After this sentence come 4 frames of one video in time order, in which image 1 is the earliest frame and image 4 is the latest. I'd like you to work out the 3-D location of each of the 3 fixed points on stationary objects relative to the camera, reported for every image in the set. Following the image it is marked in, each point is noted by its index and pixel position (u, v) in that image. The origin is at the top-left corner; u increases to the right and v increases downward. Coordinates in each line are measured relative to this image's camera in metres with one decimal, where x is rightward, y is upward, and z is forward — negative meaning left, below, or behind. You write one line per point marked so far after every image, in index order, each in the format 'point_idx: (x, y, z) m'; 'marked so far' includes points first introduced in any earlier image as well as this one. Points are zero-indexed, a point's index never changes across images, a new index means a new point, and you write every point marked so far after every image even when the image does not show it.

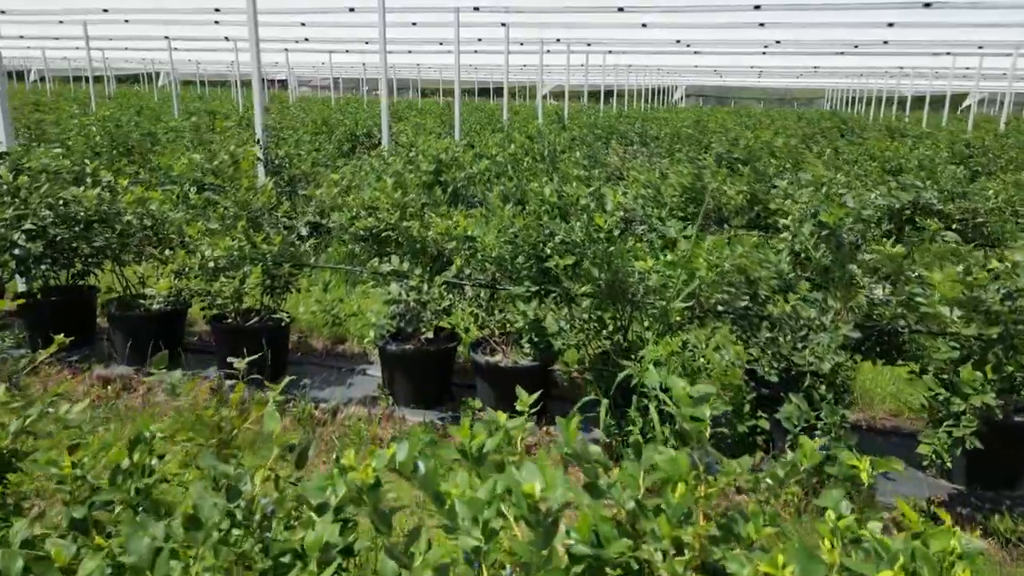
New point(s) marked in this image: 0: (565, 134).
0: (+0.8, +2.5, +12.7) m
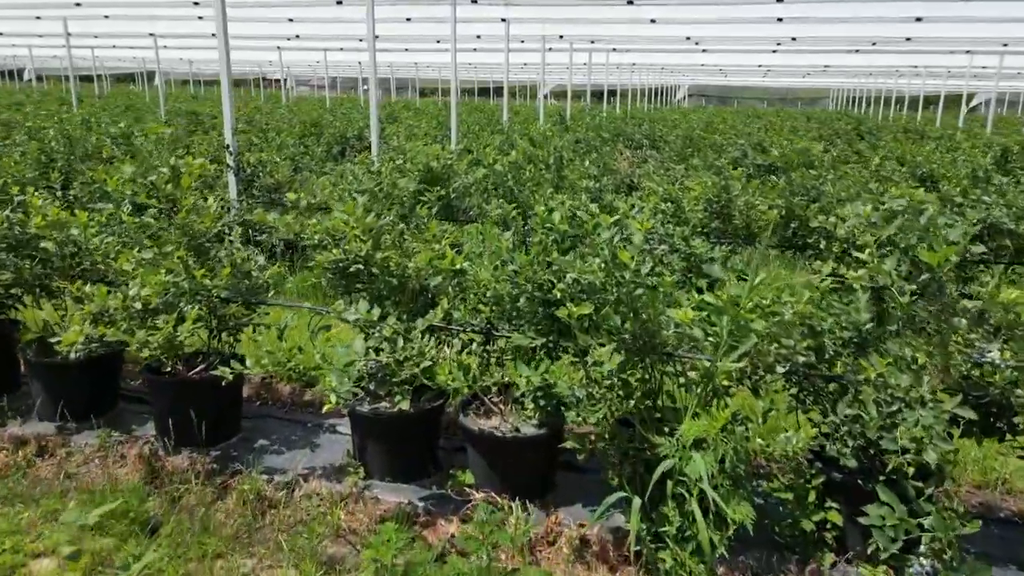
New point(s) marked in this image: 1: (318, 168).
0: (+0.8, +2.3, +11.9) m
1: (-2.4, +1.5, +9.8) m
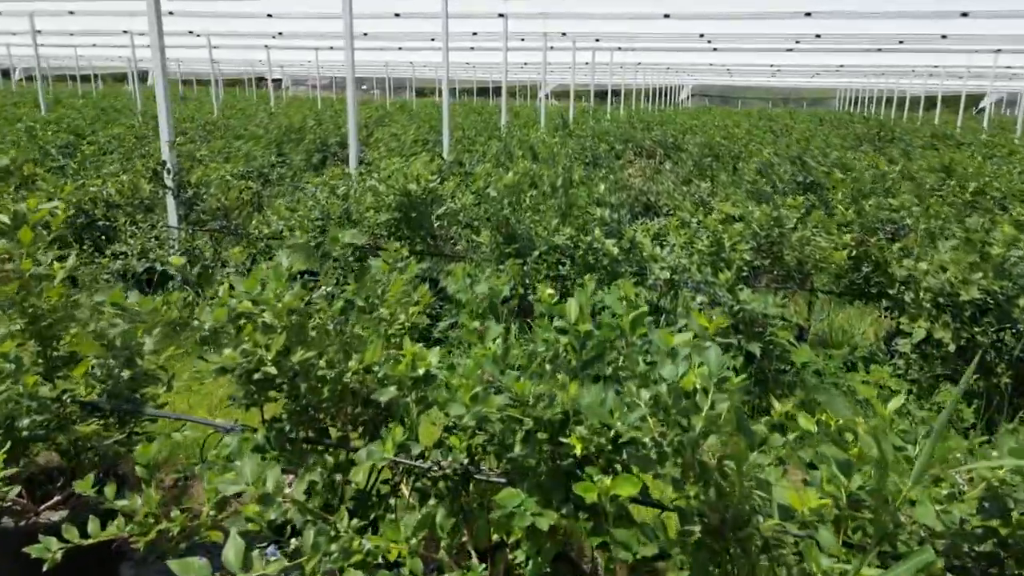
0: (+0.8, +1.9, +10.6) m
1: (-2.4, +1.1, +8.6) m
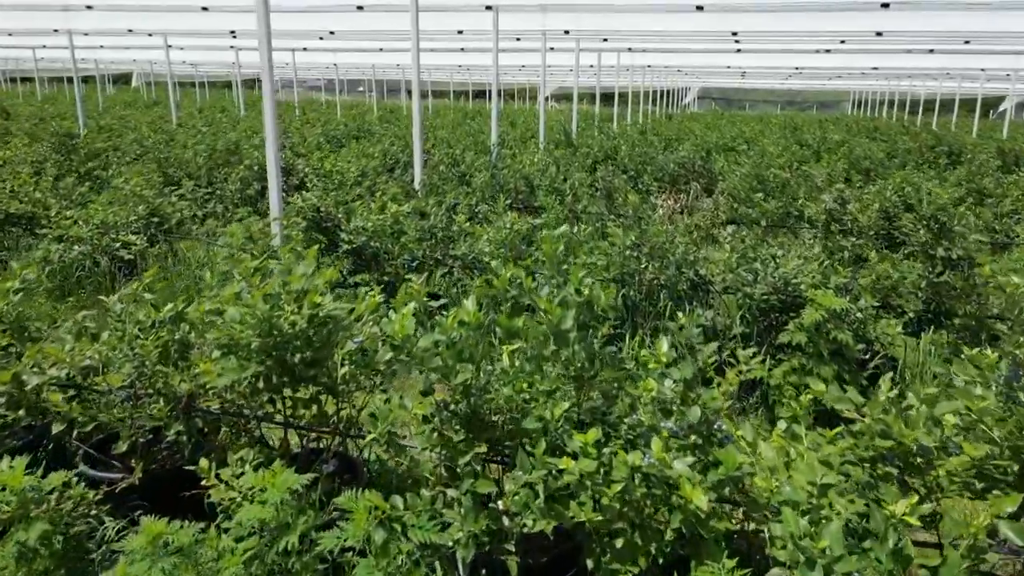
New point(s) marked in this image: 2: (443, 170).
0: (+0.7, +1.2, +8.1) m
1: (-2.6, +0.4, +6.1) m
2: (-0.8, +1.3, +9.0) m
